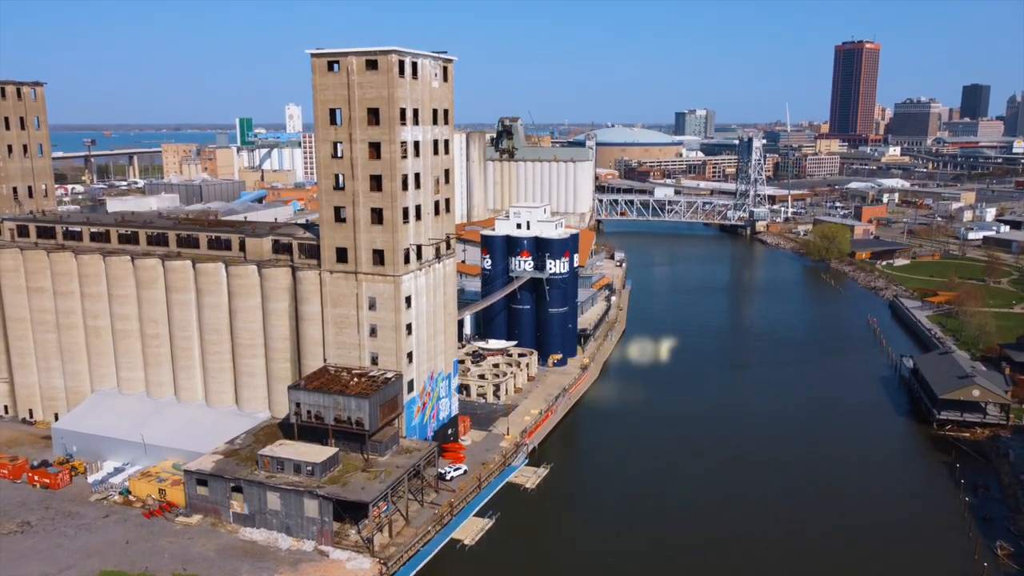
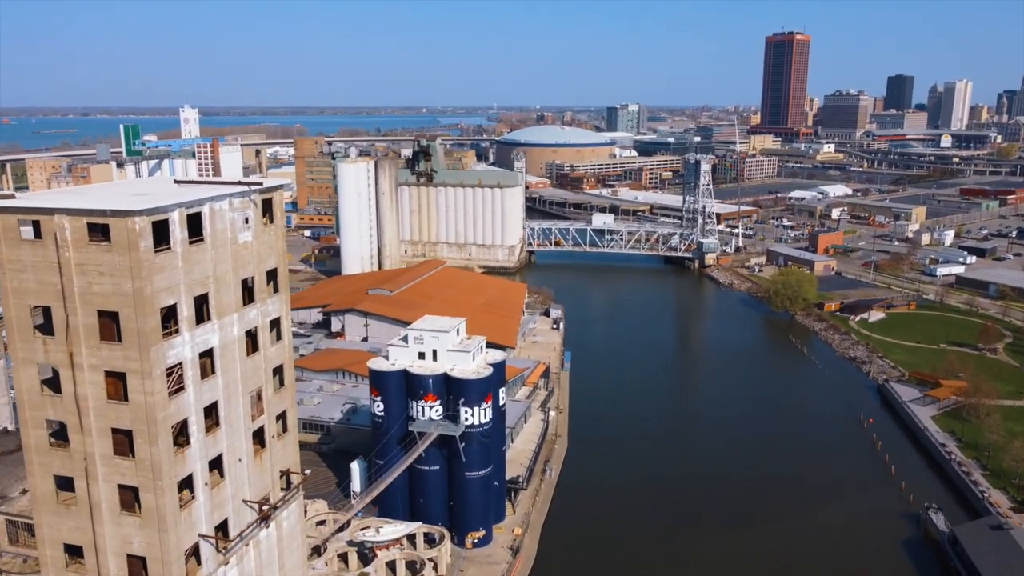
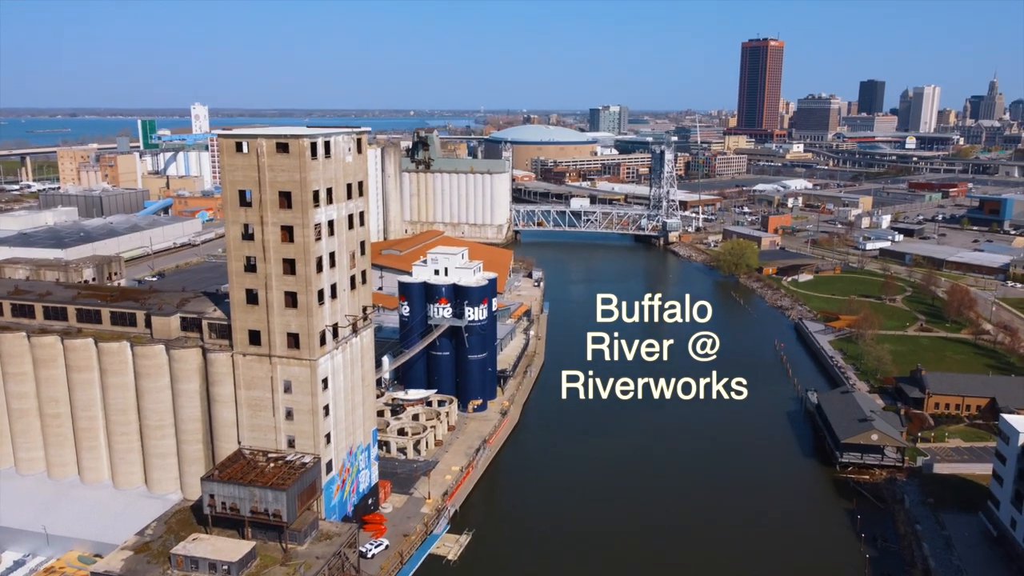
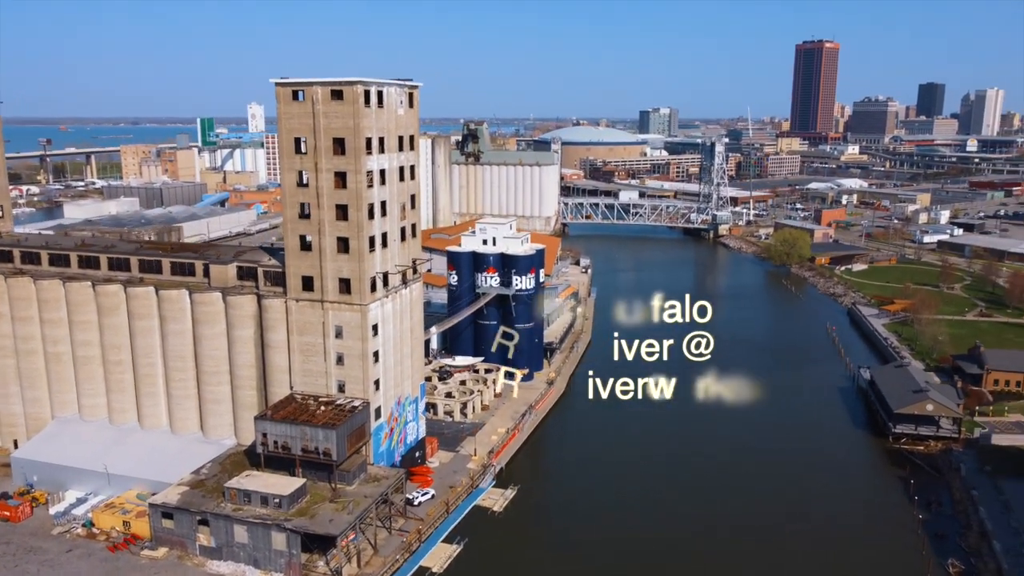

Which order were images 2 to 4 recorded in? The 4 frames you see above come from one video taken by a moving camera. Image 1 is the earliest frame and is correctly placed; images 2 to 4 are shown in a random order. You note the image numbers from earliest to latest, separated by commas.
4, 3, 2
